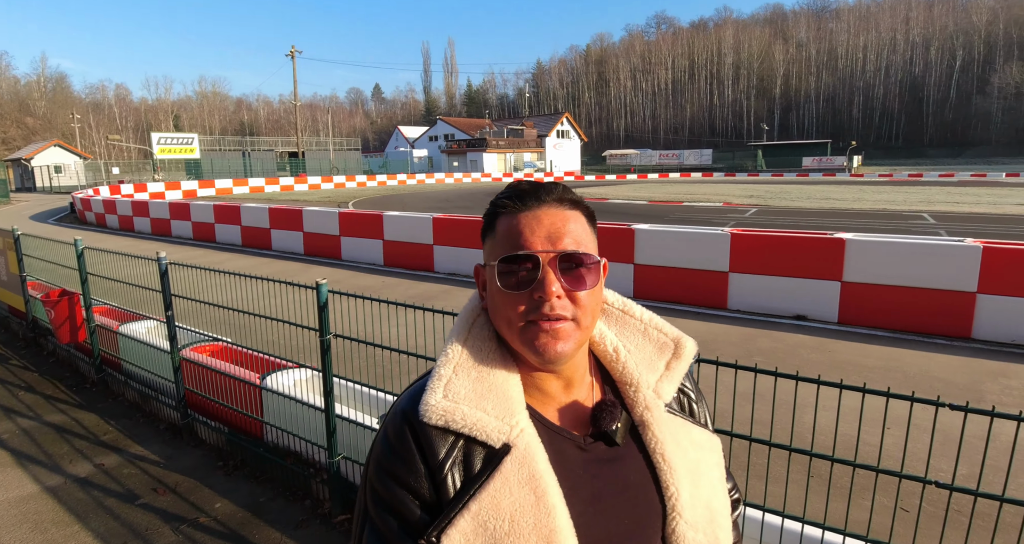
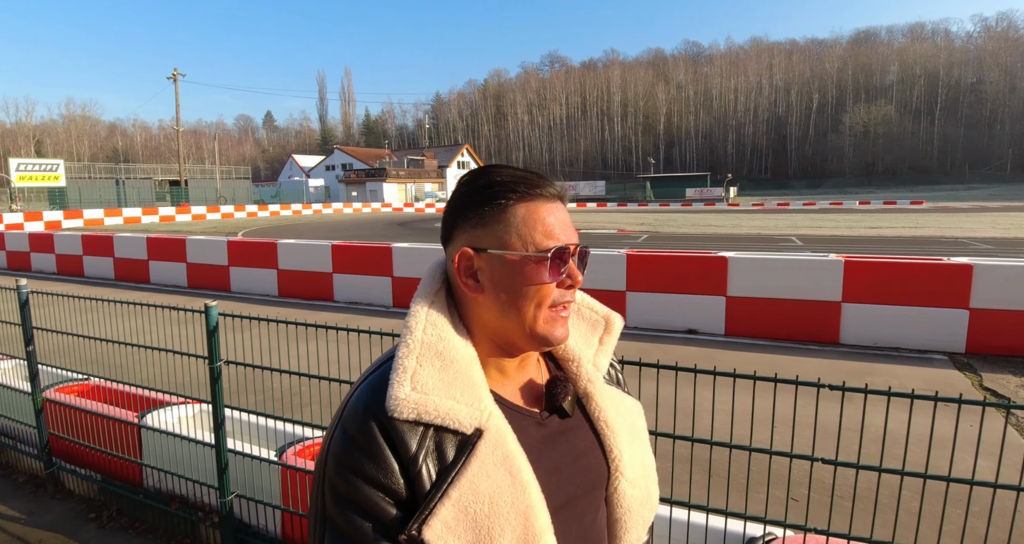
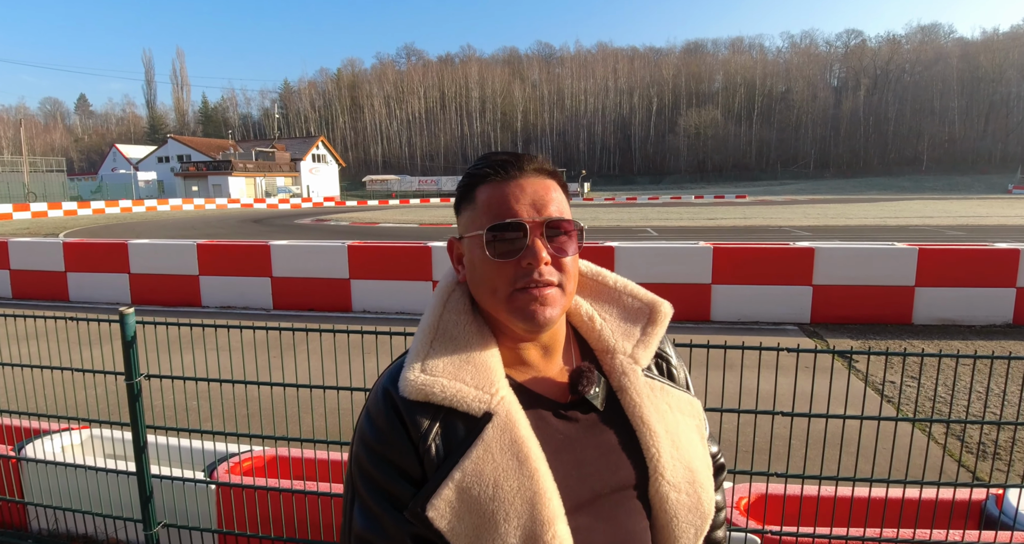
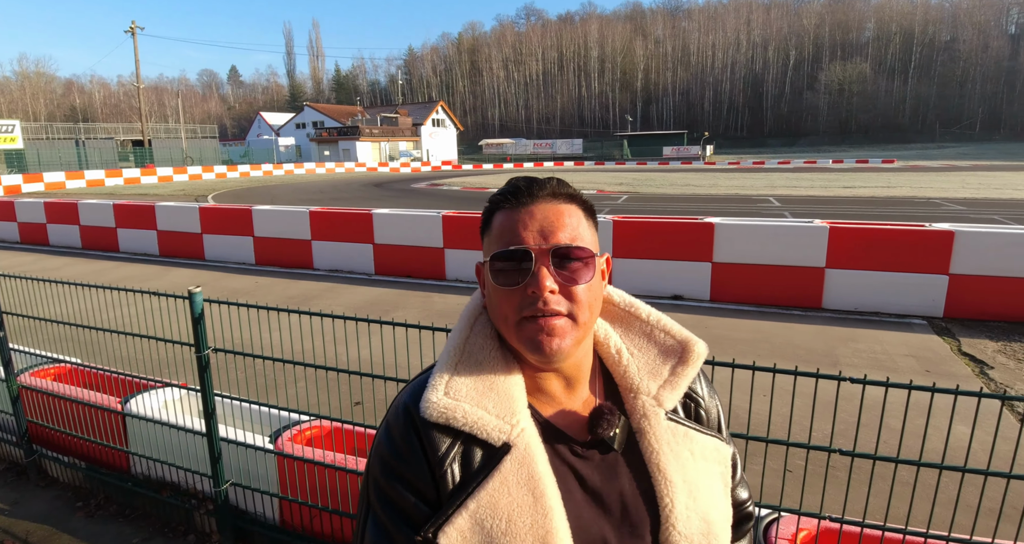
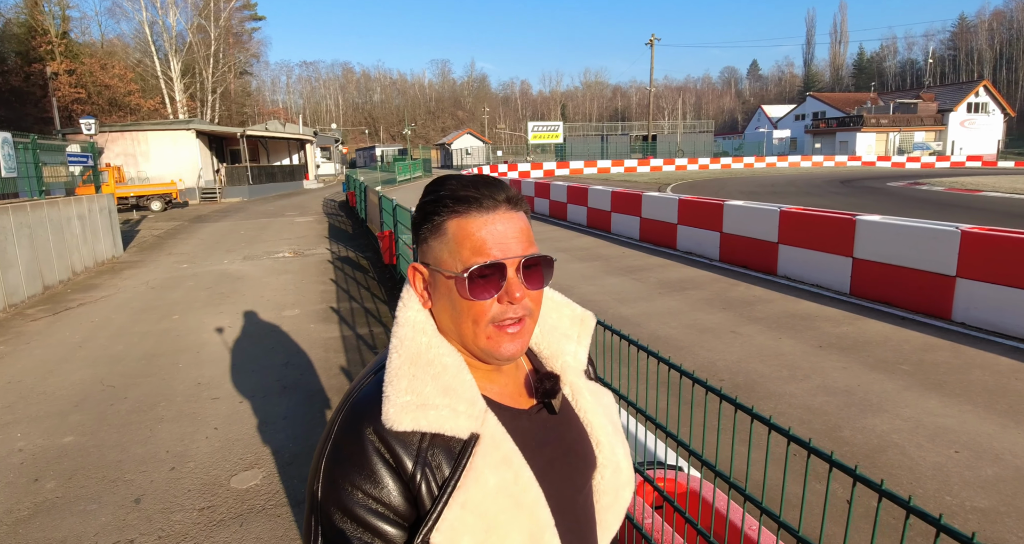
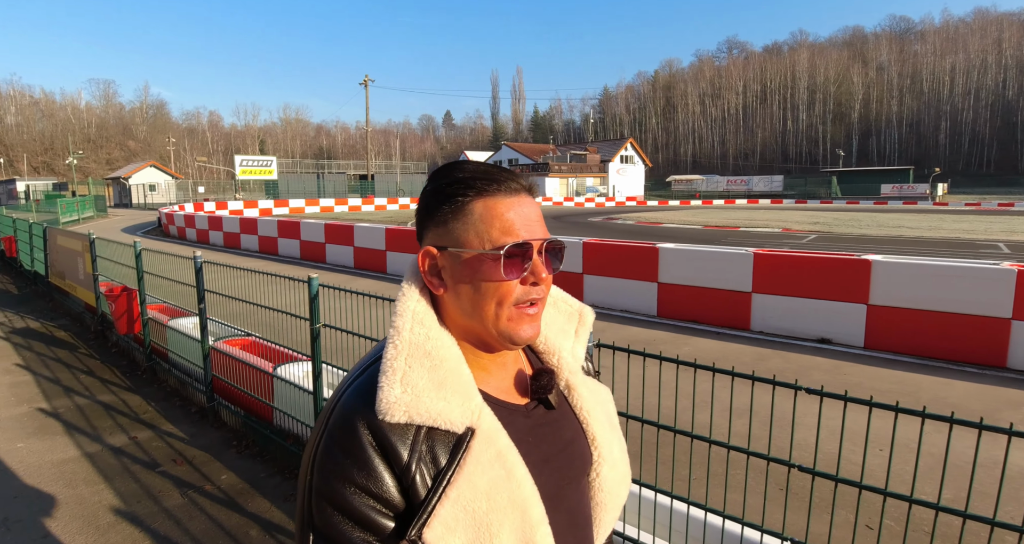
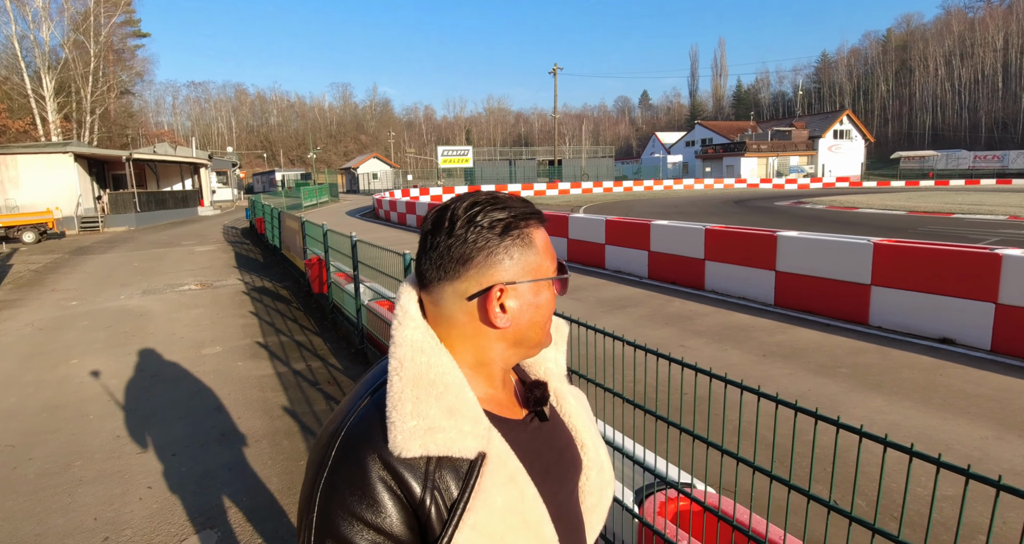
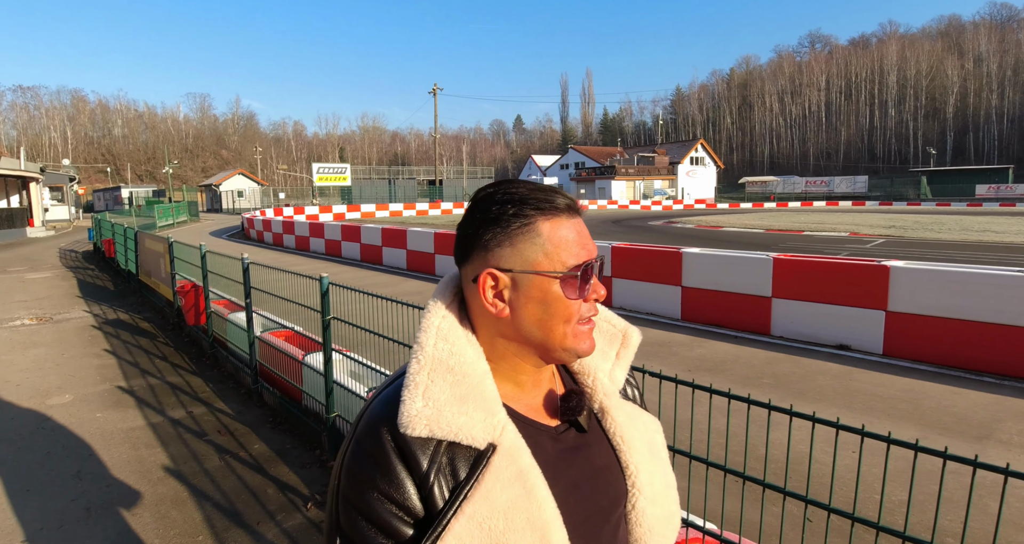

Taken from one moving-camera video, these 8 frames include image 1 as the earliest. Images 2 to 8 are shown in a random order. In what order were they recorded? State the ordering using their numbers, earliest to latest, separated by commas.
4, 3, 2, 6, 8, 7, 5
